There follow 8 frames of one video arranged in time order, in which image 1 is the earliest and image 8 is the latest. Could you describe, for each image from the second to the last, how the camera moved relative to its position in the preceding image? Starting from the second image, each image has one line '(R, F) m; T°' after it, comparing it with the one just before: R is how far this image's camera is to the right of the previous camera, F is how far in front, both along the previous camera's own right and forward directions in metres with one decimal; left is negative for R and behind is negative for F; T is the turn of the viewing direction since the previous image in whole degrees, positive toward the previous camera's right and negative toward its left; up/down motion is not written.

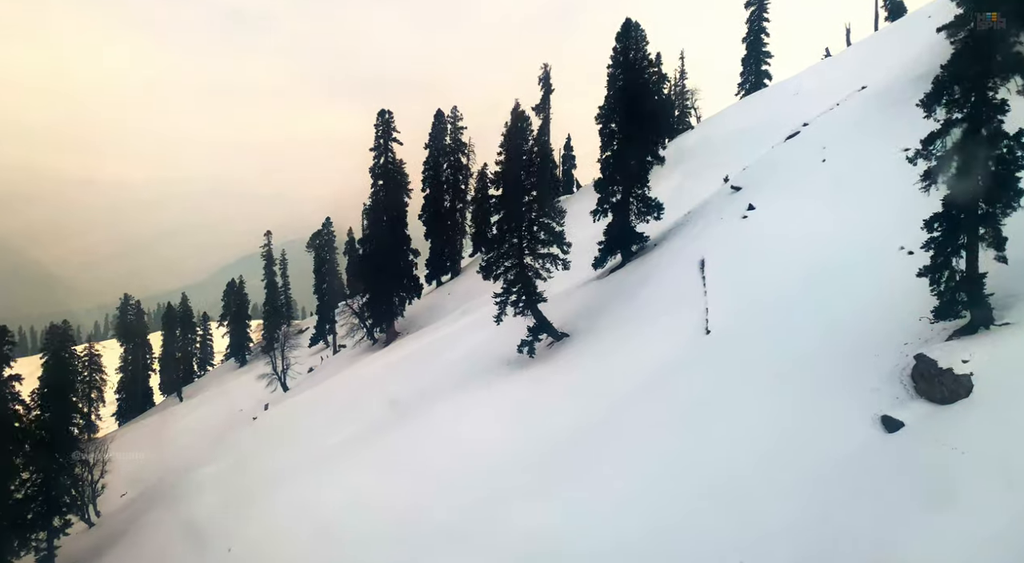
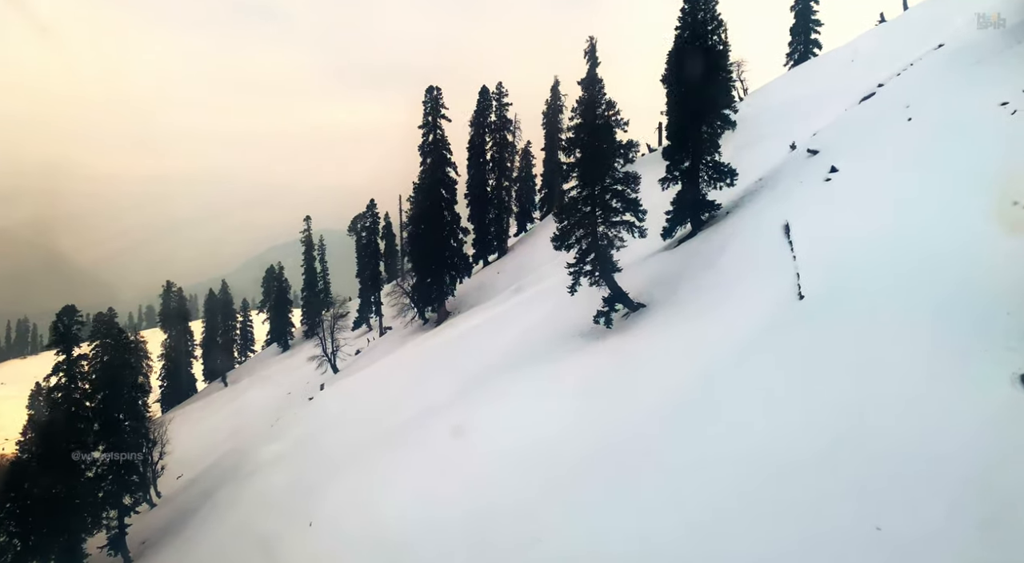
(-1.6, +0.6) m; -2°
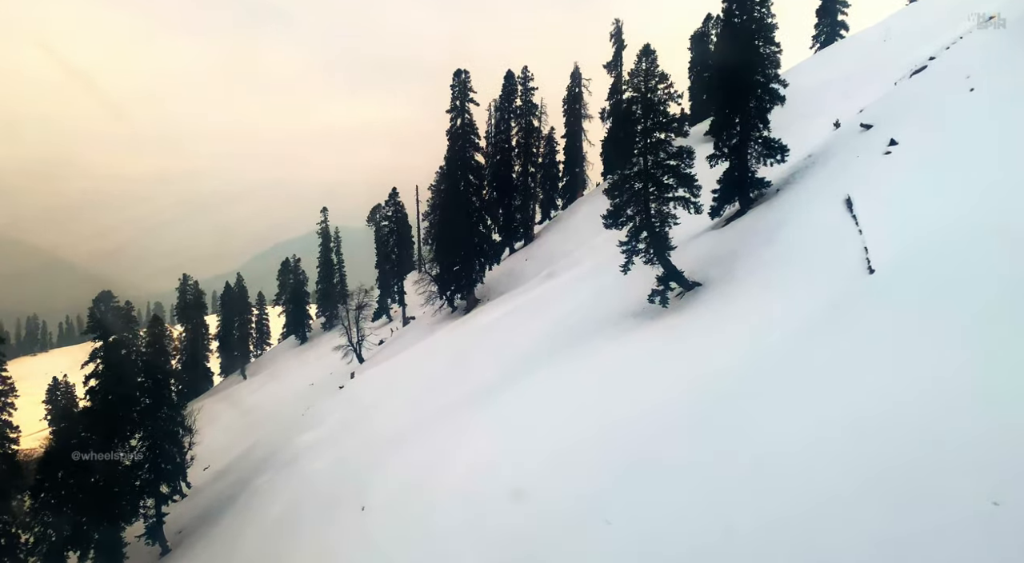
(-1.5, +0.6) m; 0°
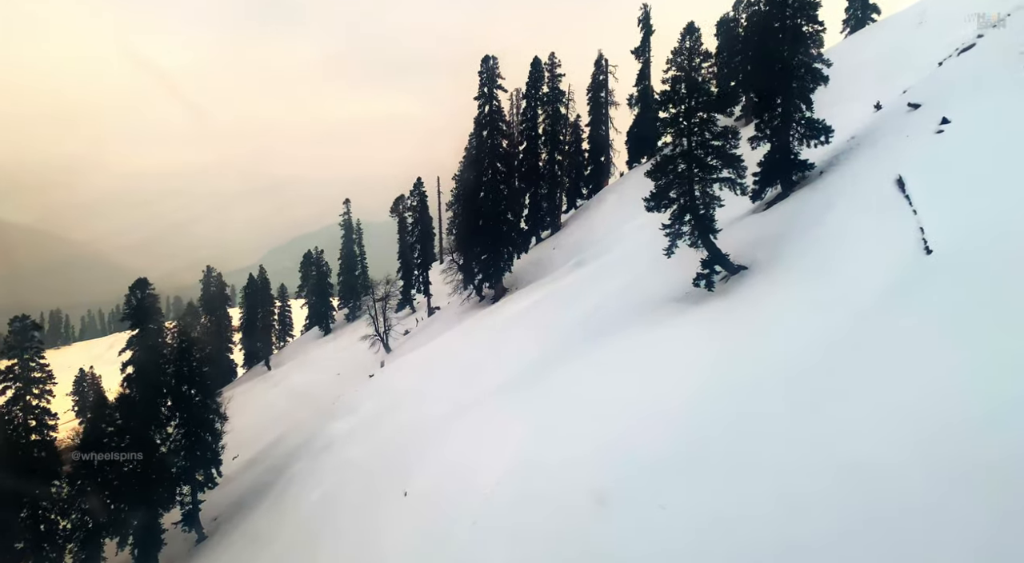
(-0.8, +0.3) m; -1°
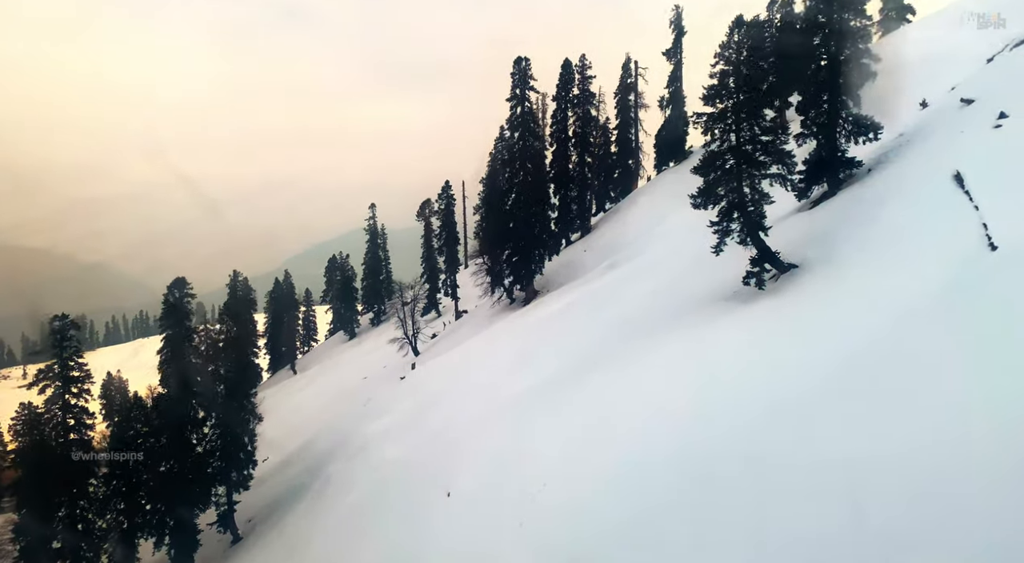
(-0.8, +0.3) m; -1°
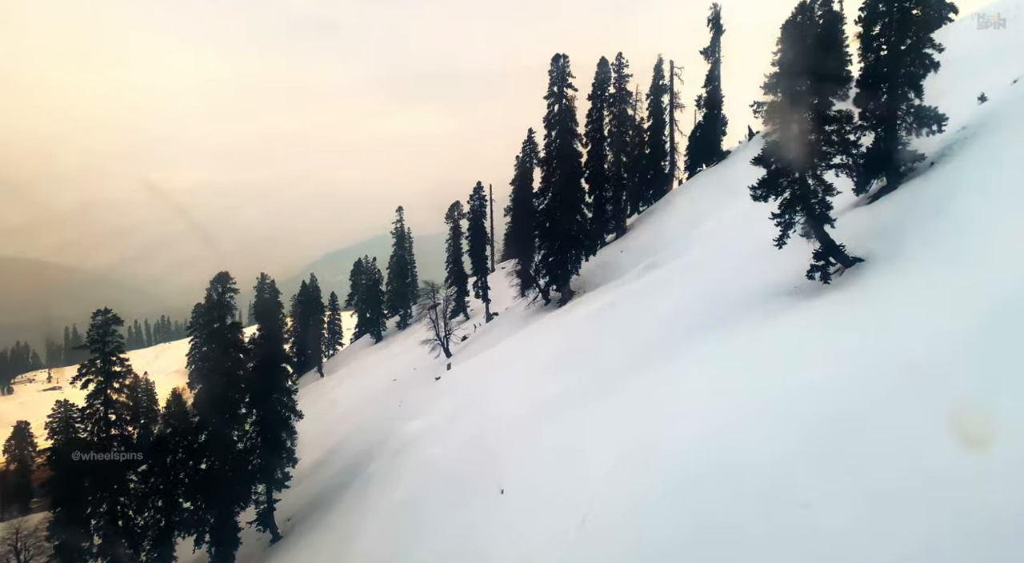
(-1.1, +0.5) m; -1°
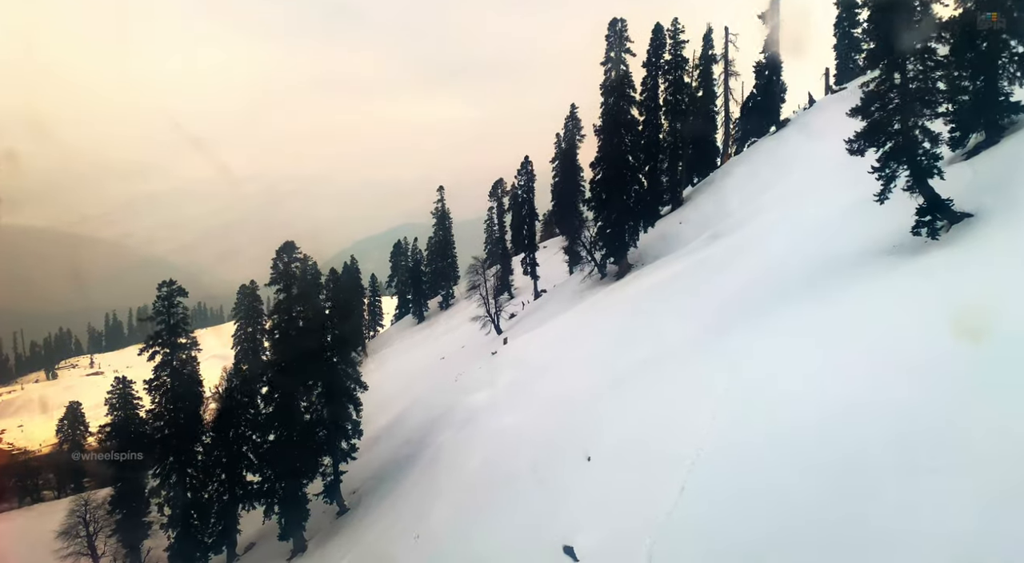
(-1.6, +0.7) m; -2°
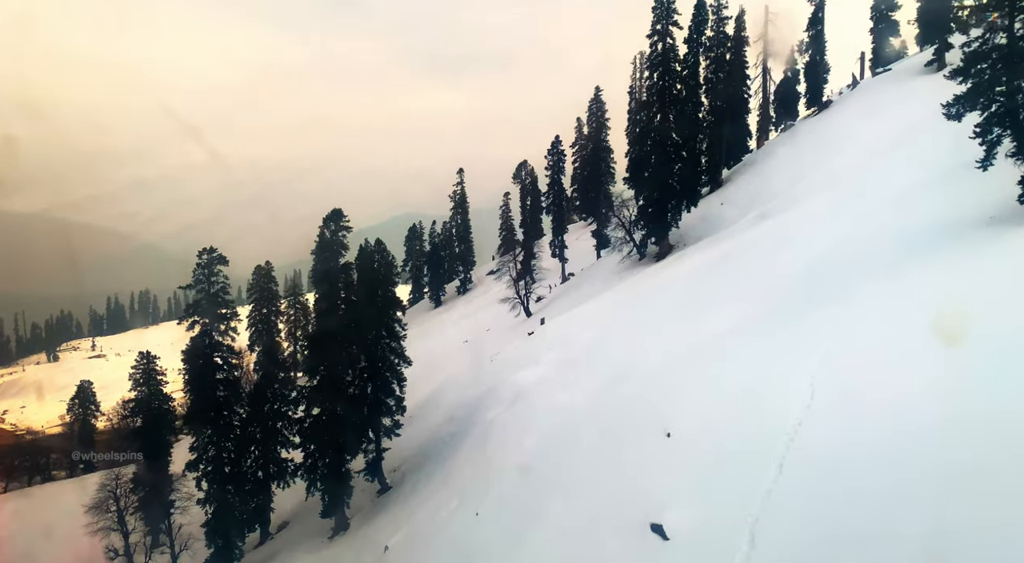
(-2.0, +1.1) m; 0°
